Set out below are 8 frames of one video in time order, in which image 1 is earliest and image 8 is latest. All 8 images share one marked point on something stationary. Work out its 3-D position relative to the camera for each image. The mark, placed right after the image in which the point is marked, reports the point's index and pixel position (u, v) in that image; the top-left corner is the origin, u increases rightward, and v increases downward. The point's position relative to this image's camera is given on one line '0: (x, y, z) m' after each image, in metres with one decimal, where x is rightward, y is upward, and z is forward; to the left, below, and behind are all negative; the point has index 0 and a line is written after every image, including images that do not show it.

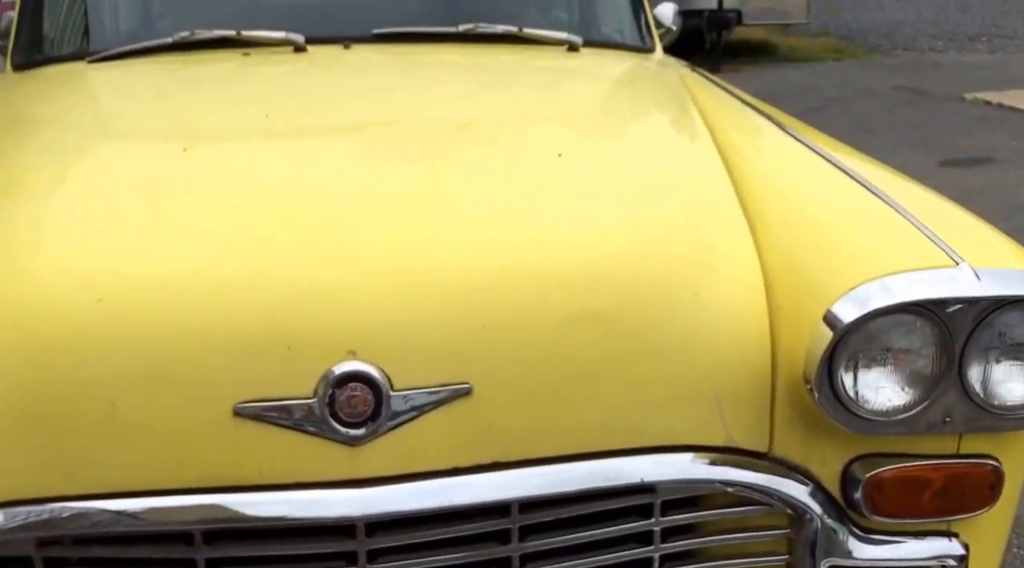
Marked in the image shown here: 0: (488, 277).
0: (0.0, 0.0, +1.2) m
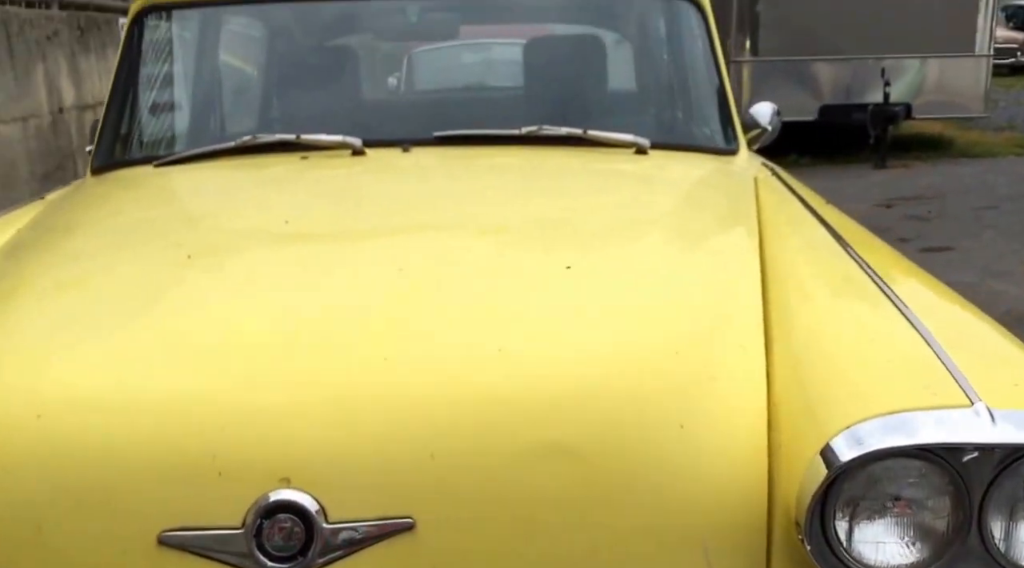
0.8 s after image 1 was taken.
0: (-0.1, -0.1, +1.2) m
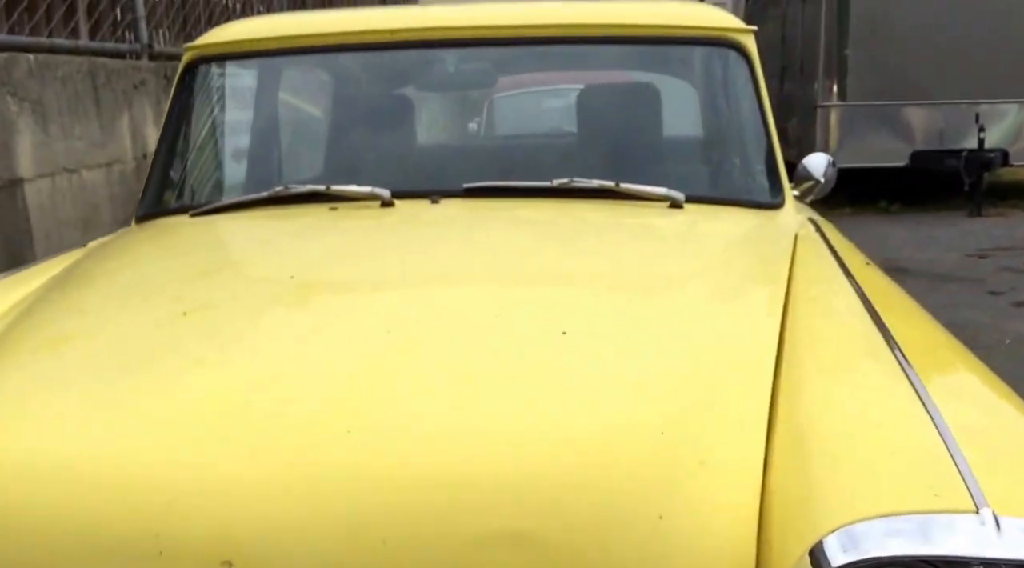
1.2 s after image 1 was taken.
0: (-0.1, -0.2, +1.1) m
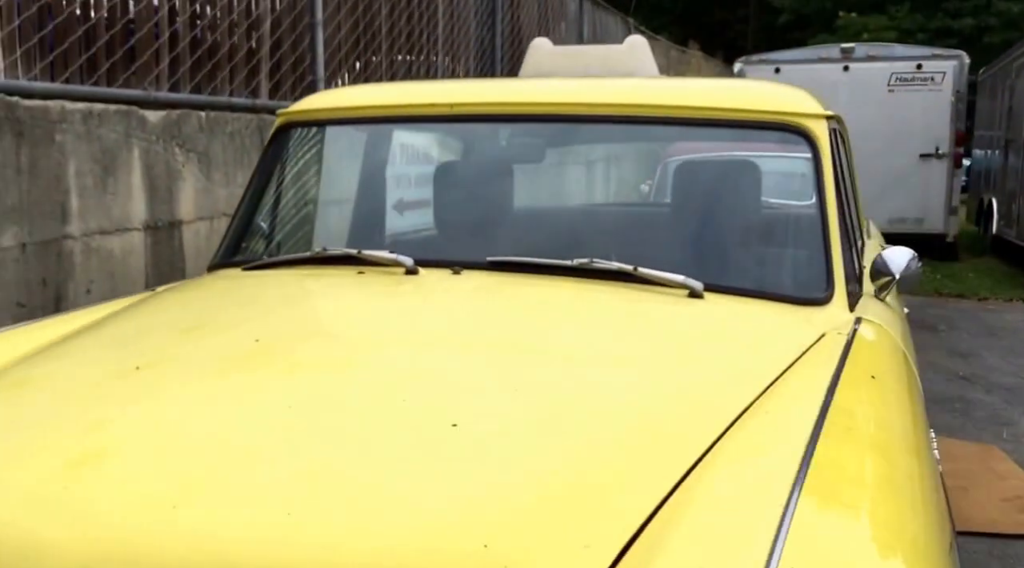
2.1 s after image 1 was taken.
0: (-0.4, -0.3, +1.1) m
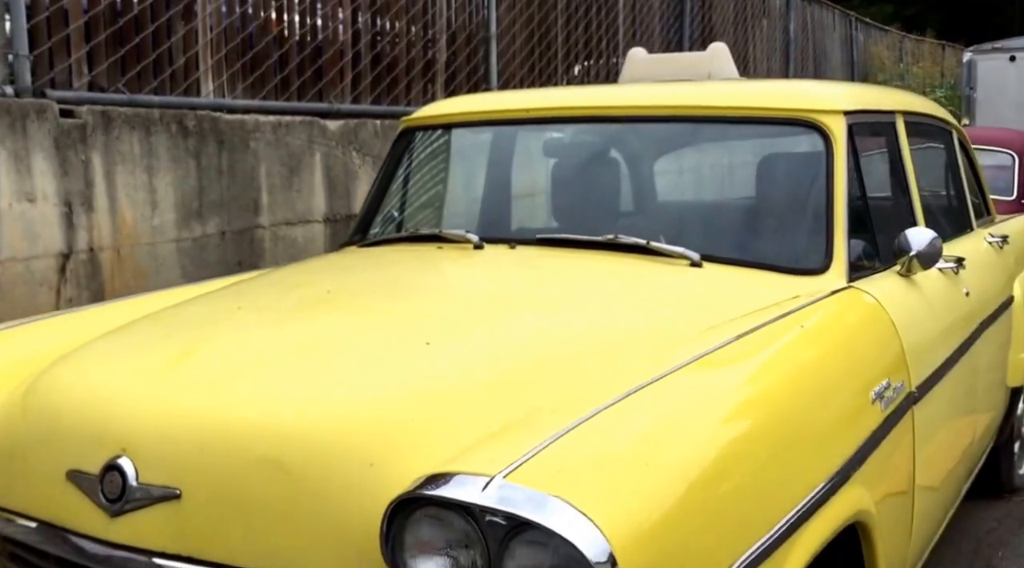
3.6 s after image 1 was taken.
0: (-0.5, -0.2, +1.7) m
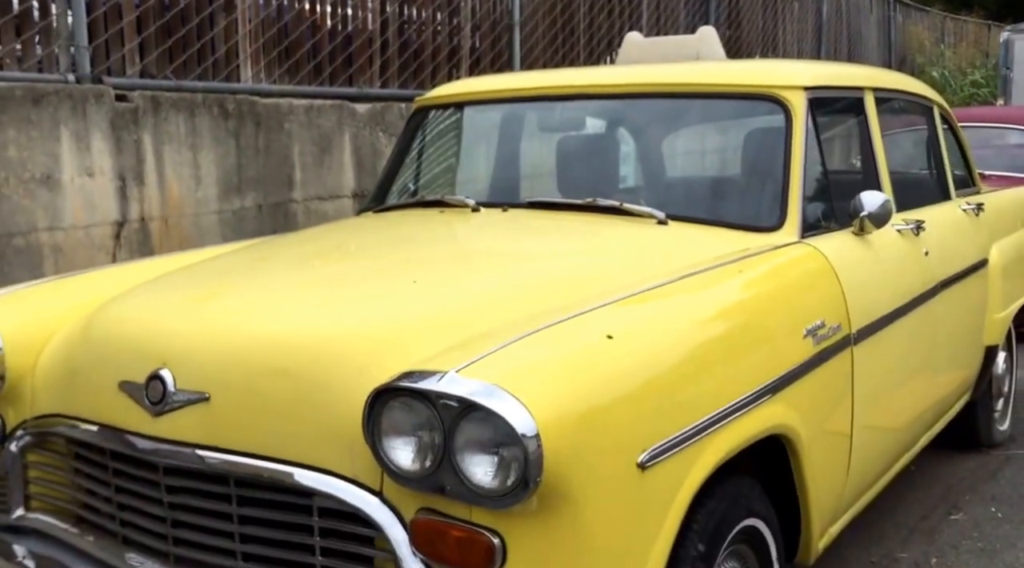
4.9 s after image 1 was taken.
0: (-0.6, -0.1, +2.0) m
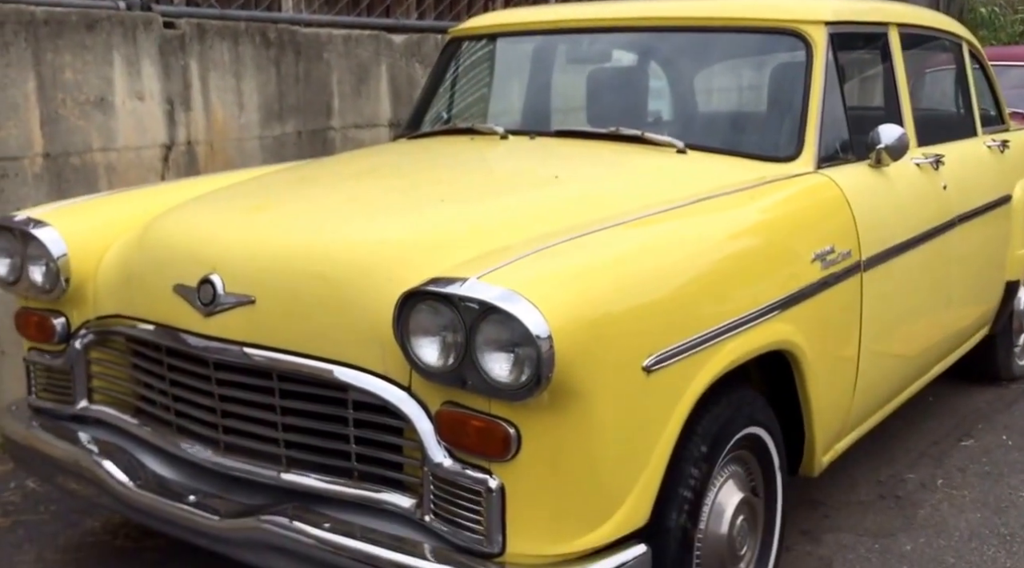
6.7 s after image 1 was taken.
0: (-0.5, +0.1, +2.2) m
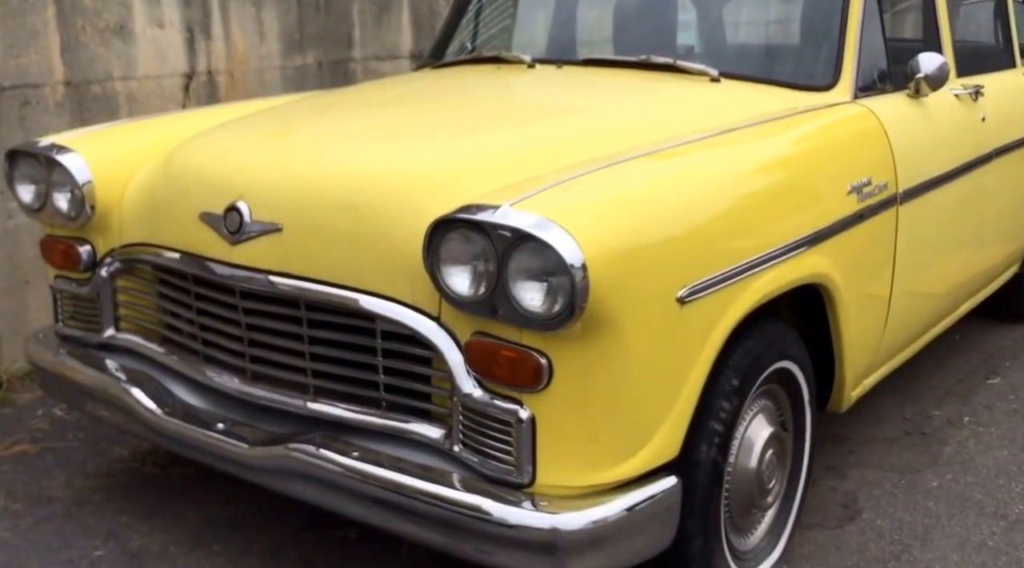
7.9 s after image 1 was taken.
0: (-0.5, +0.3, +2.2) m
